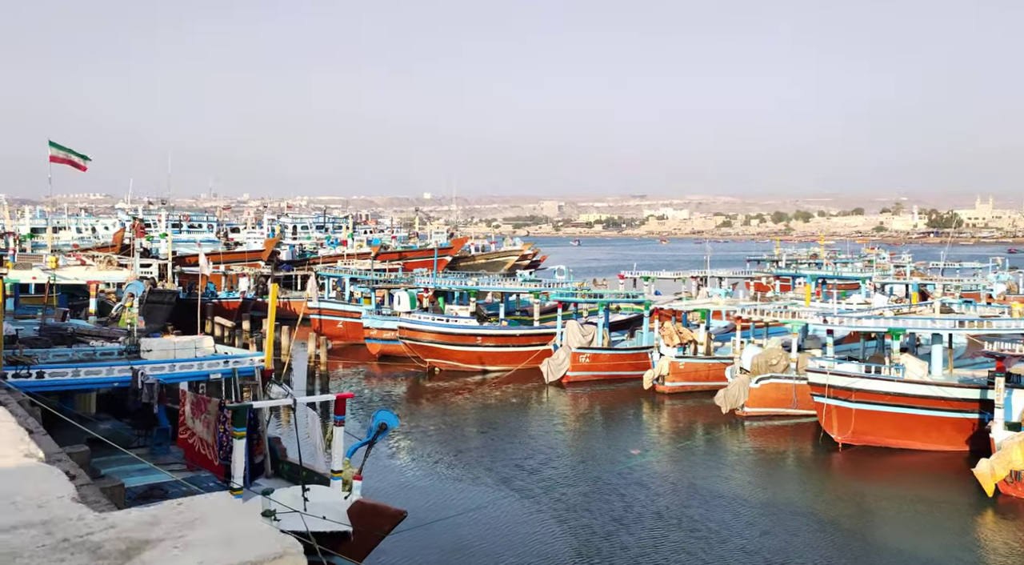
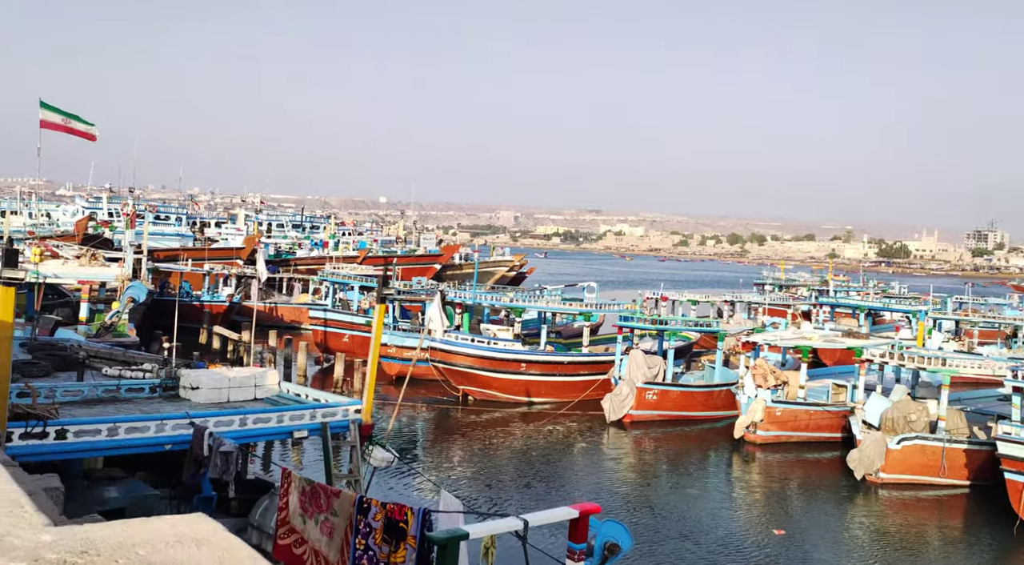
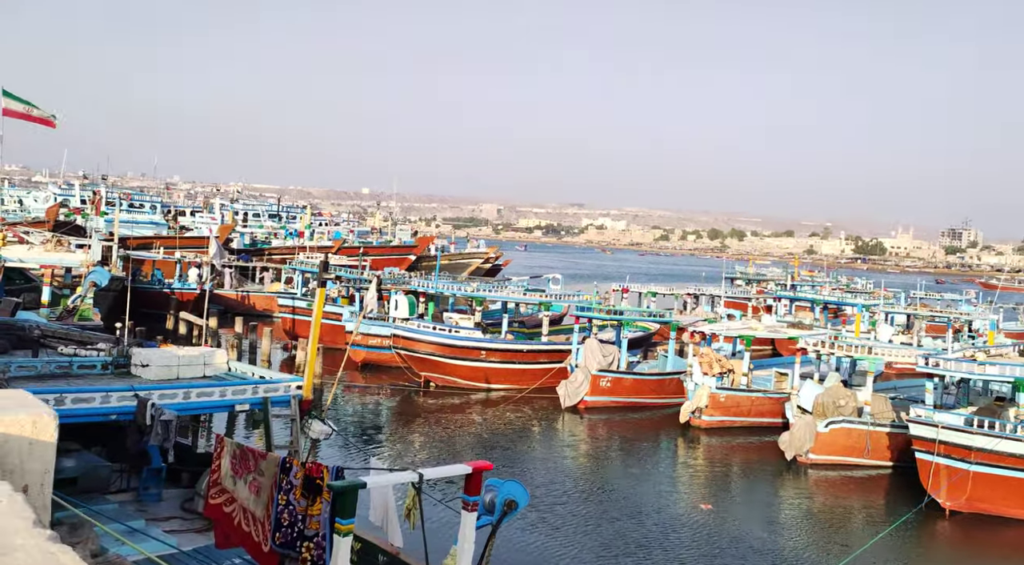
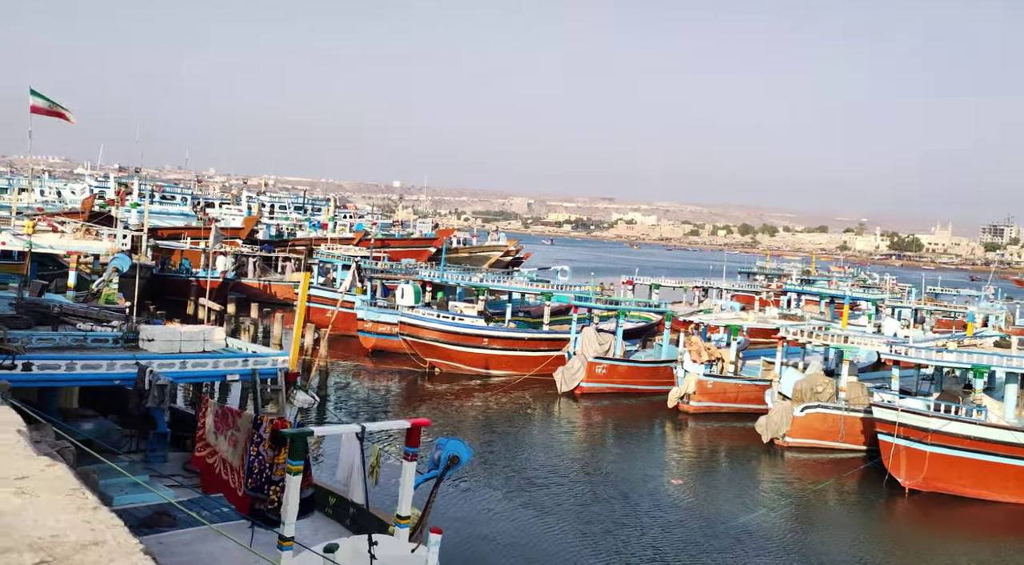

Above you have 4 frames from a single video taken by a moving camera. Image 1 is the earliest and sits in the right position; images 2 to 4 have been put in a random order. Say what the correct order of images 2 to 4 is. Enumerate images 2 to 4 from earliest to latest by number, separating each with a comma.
4, 3, 2
